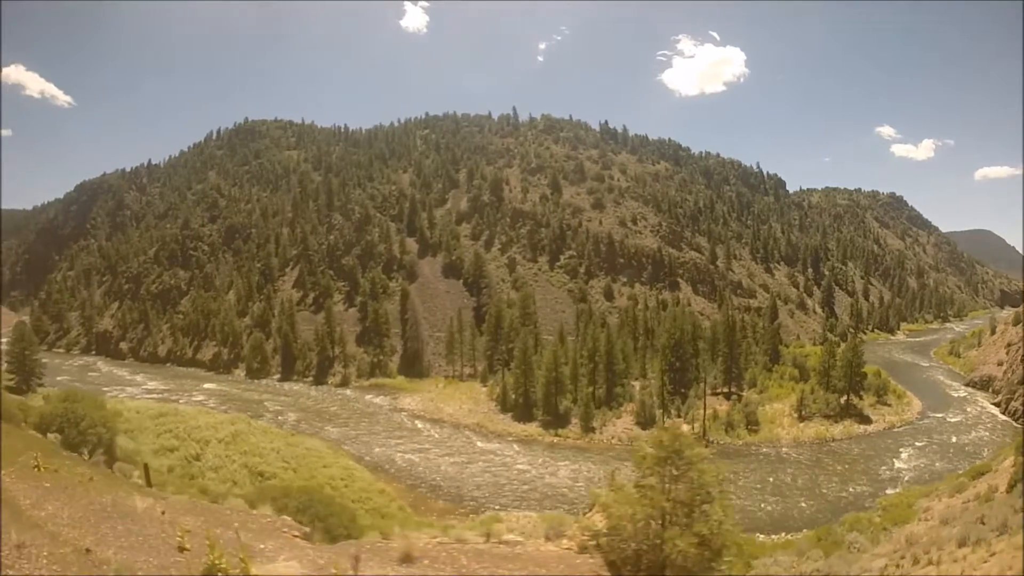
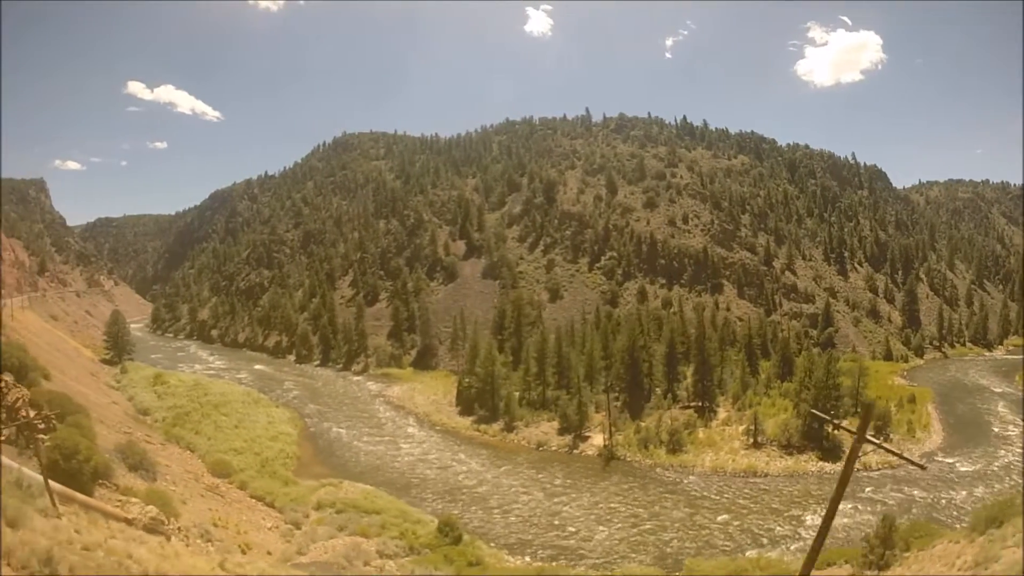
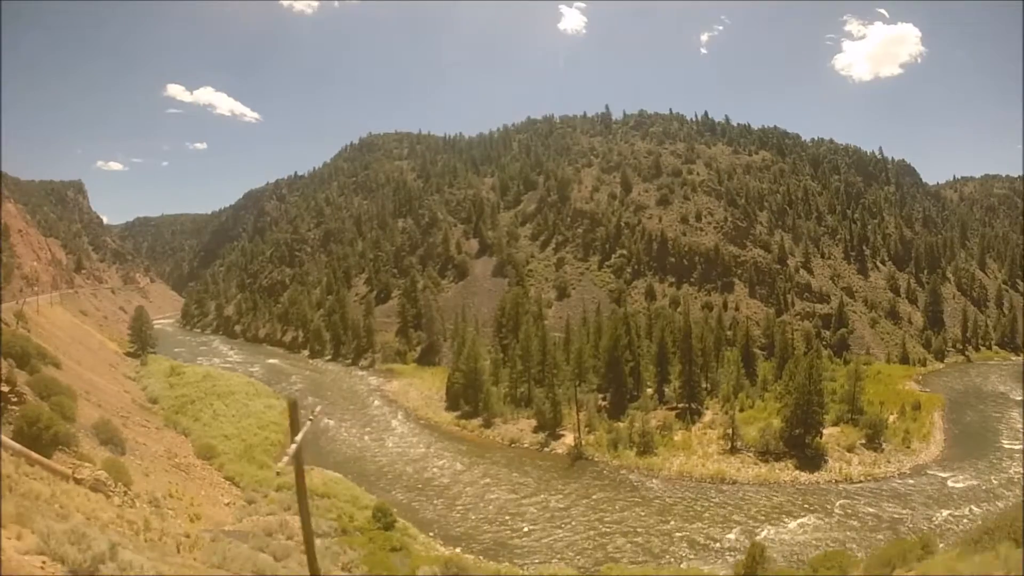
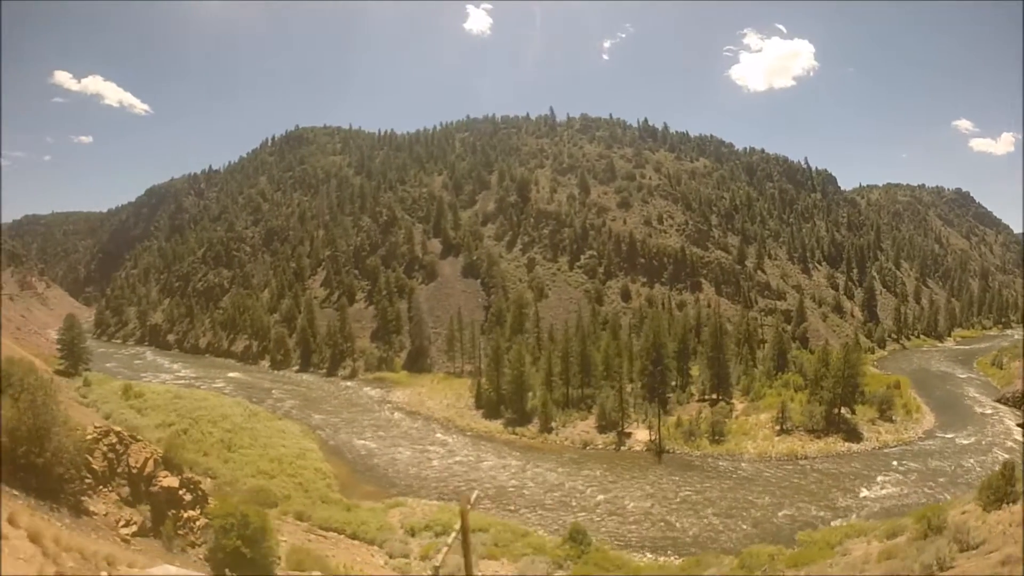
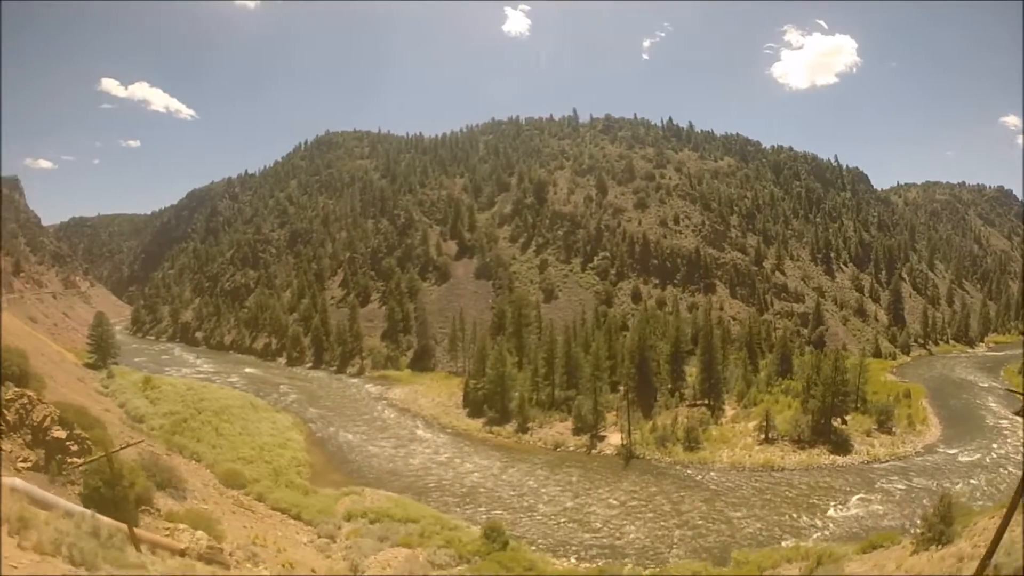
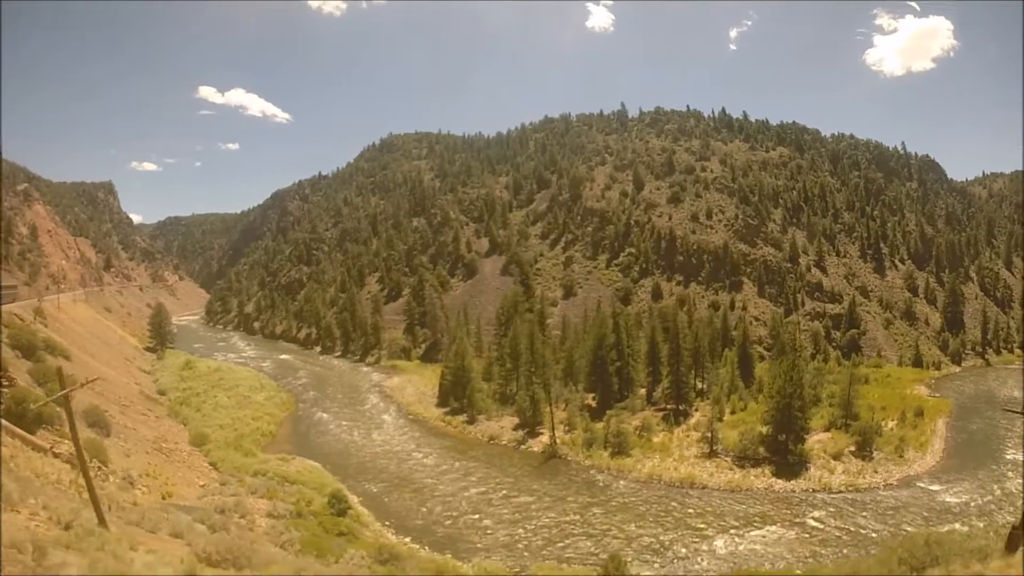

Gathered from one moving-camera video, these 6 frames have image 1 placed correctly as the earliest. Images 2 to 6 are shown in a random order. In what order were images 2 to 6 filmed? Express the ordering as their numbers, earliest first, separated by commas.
4, 5, 2, 3, 6
